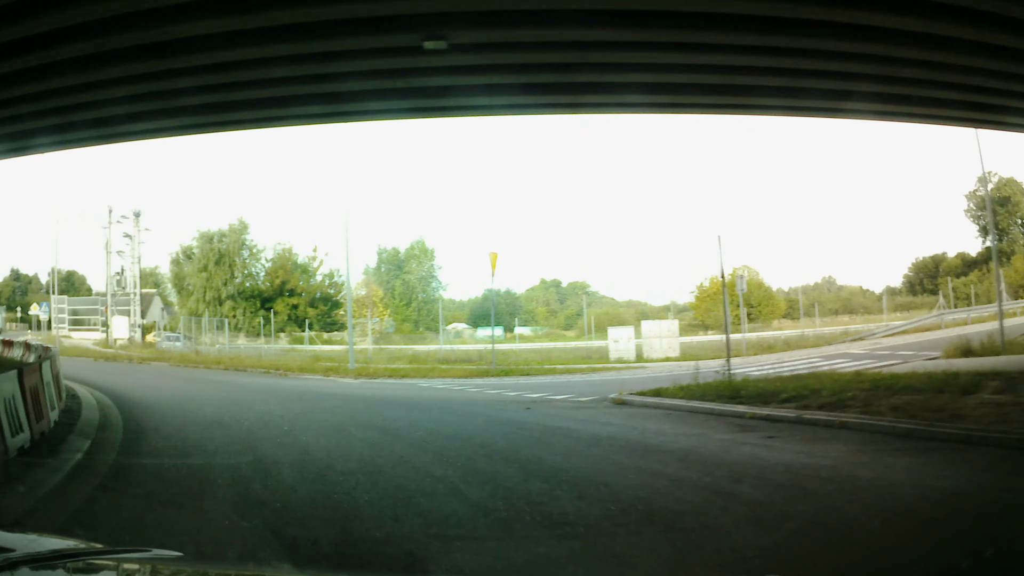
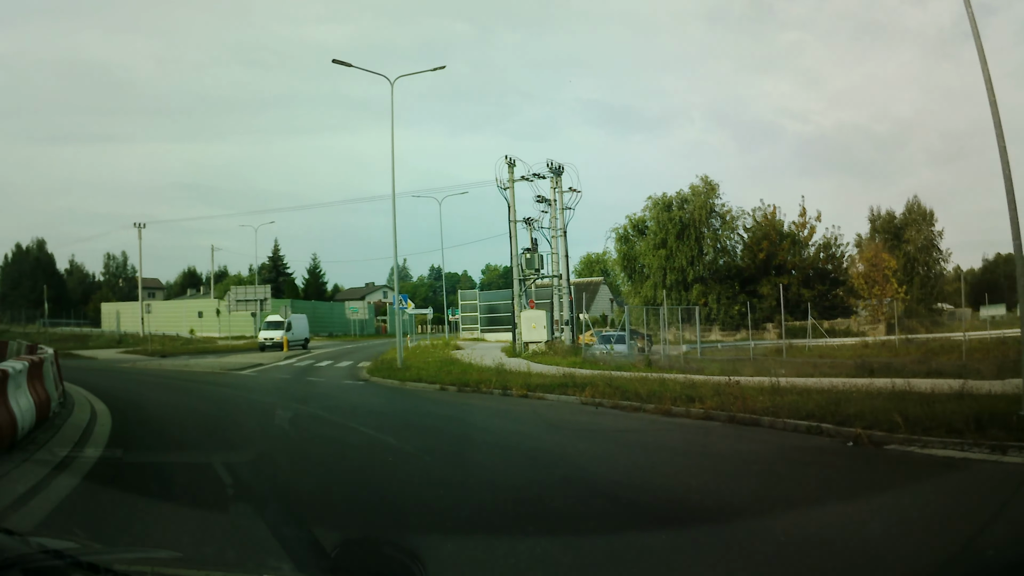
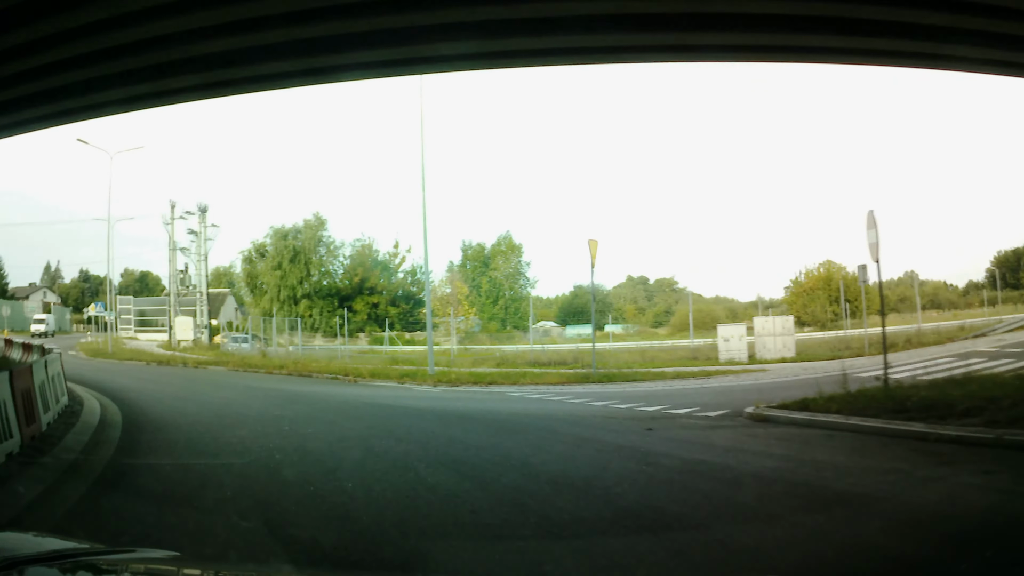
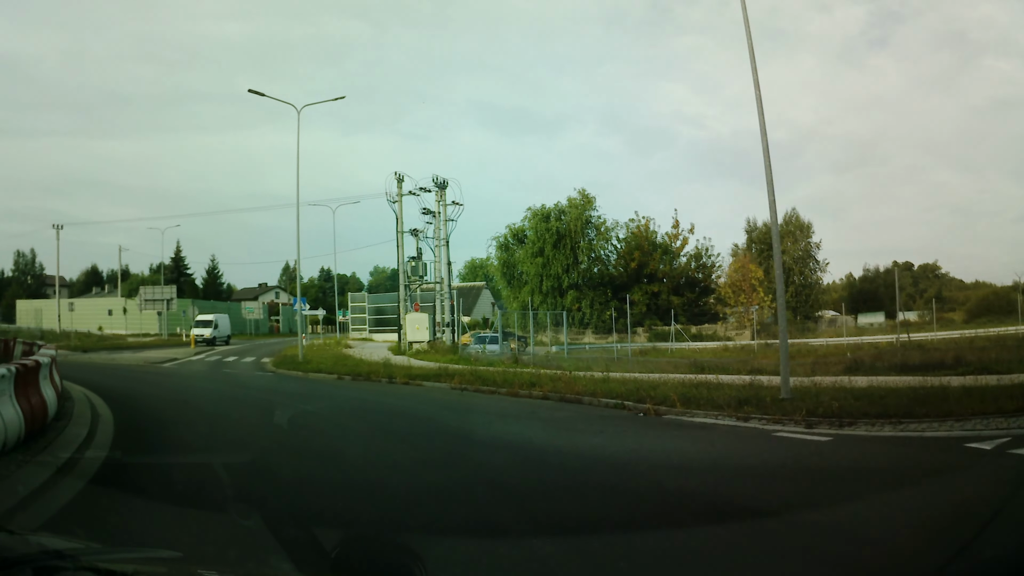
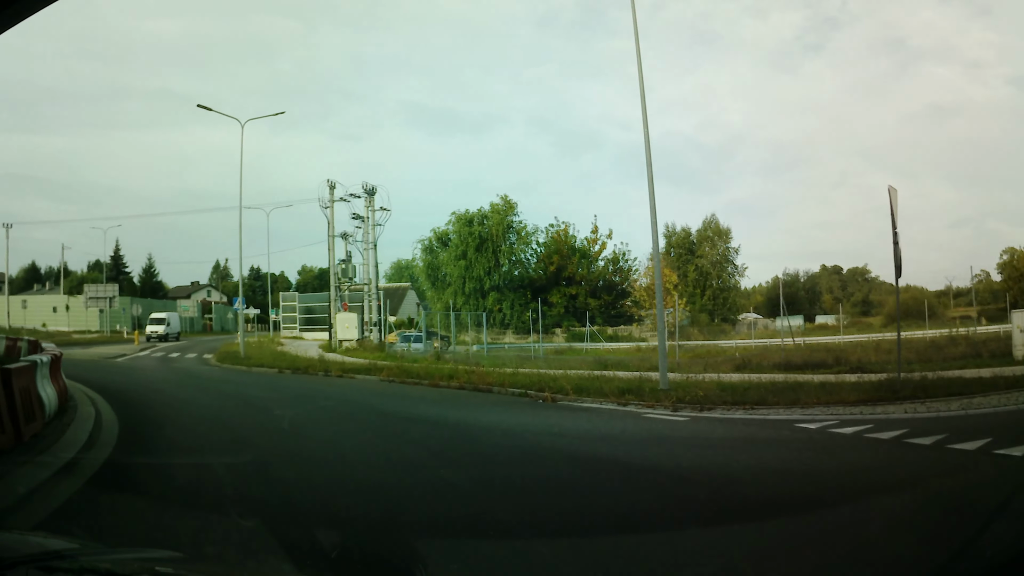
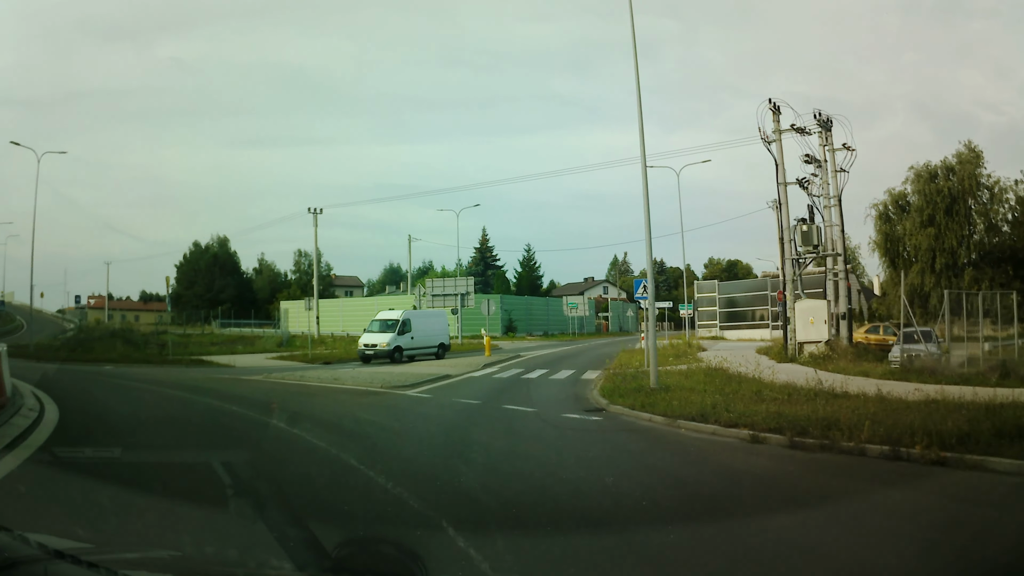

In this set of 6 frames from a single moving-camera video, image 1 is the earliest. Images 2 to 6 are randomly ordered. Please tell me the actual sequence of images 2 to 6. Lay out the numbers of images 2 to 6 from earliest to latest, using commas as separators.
3, 5, 4, 2, 6
